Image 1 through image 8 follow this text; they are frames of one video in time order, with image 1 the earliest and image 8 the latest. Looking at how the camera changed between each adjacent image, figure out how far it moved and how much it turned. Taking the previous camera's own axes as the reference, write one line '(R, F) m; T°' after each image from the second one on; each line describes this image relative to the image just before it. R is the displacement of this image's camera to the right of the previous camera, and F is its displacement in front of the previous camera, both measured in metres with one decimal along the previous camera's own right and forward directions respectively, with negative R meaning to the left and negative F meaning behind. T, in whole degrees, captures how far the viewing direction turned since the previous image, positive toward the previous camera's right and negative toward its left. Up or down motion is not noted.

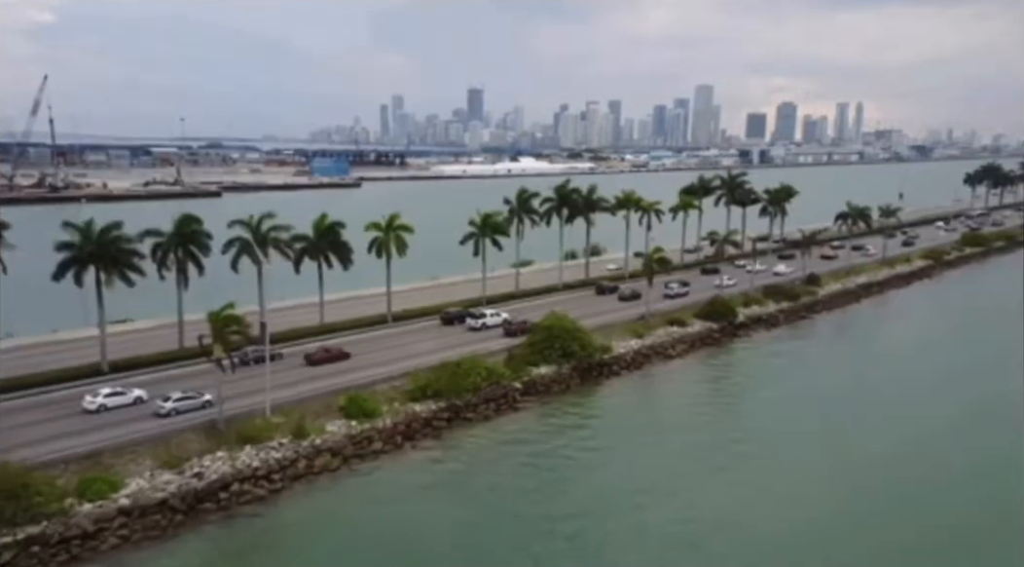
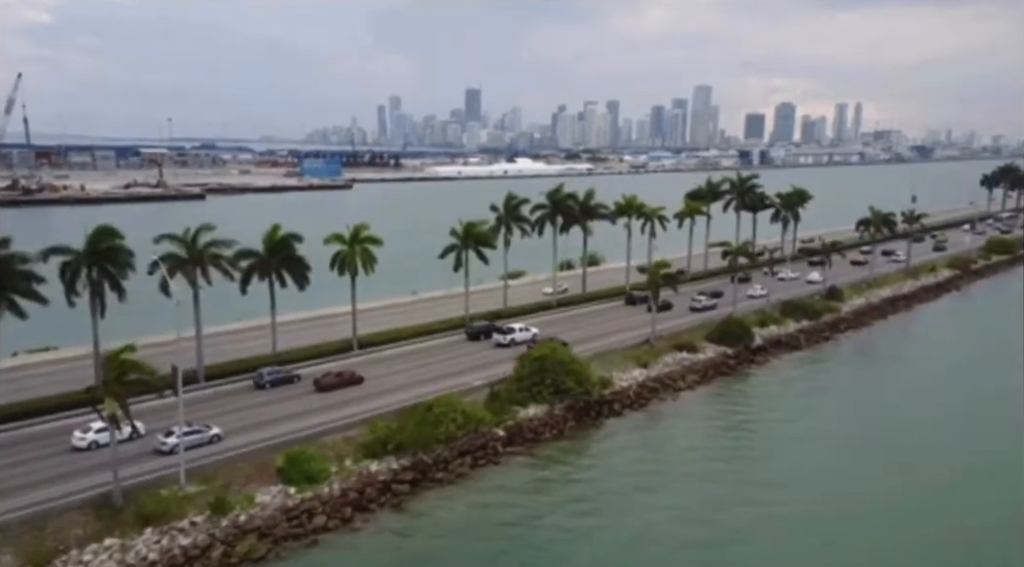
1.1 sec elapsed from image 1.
(+0.8, +7.5) m; 0°
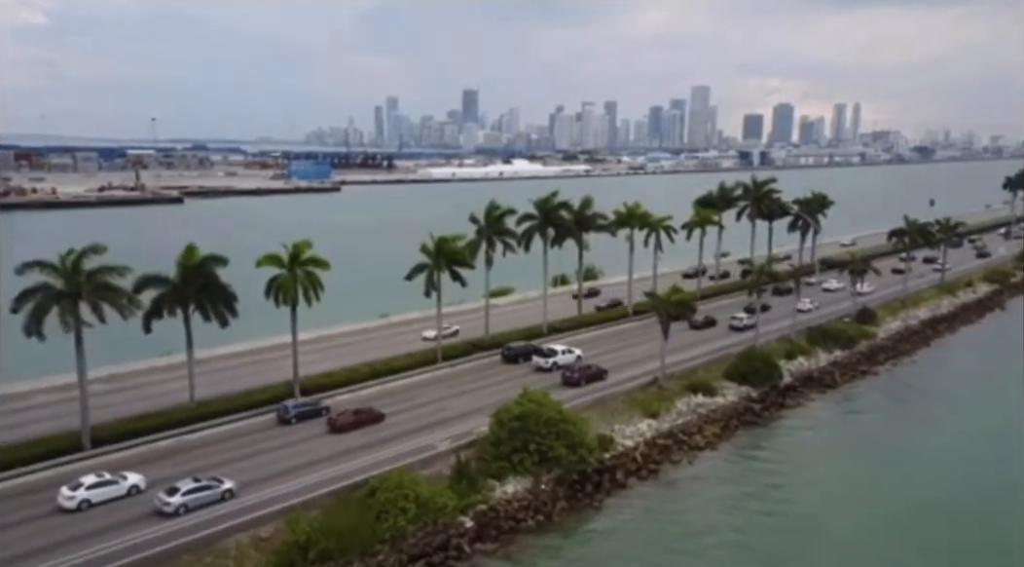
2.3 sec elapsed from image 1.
(+1.0, +9.2) m; 0°
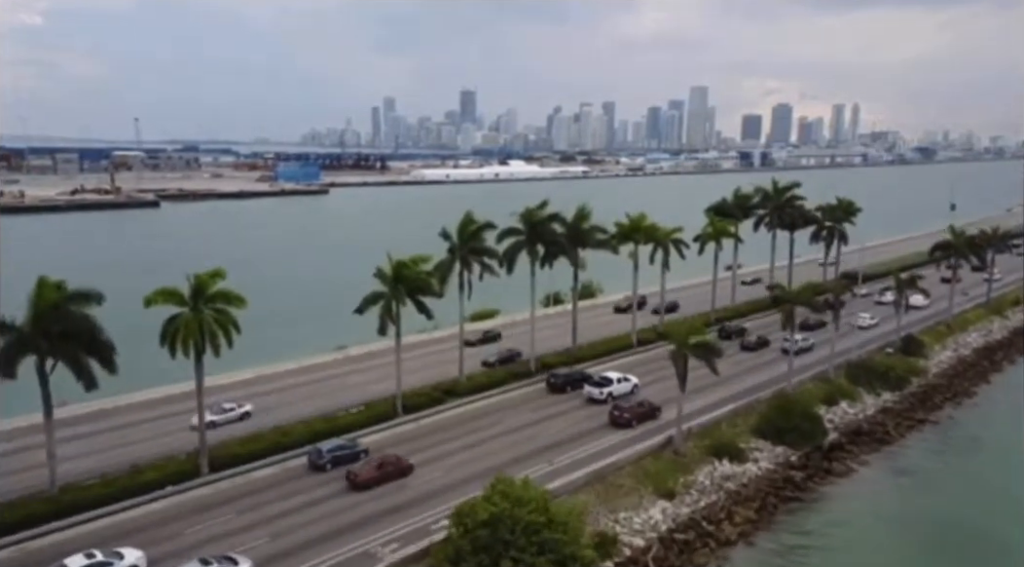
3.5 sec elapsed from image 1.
(+1.0, +9.2) m; 0°
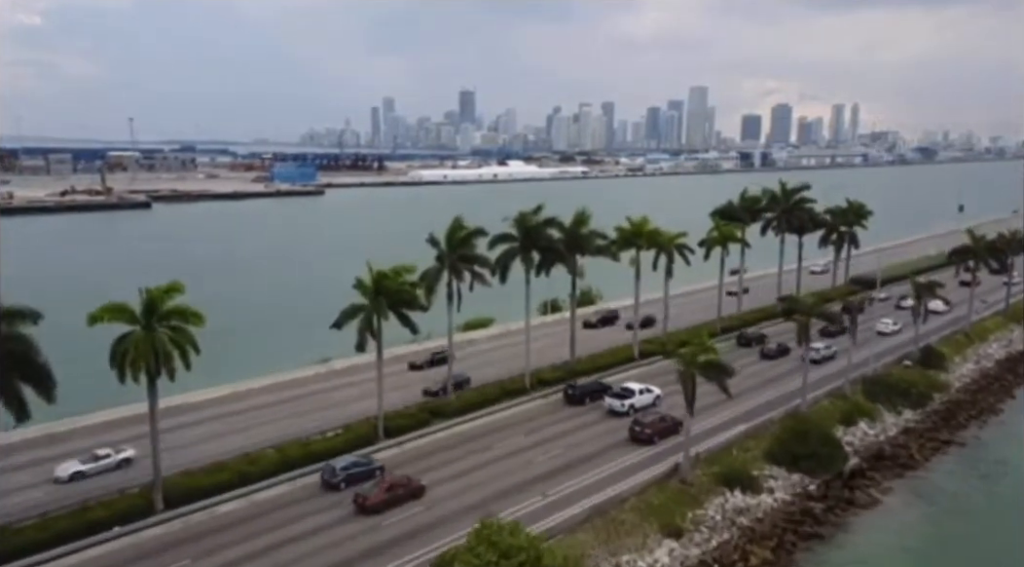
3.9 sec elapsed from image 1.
(+0.3, +3.1) m; 0°
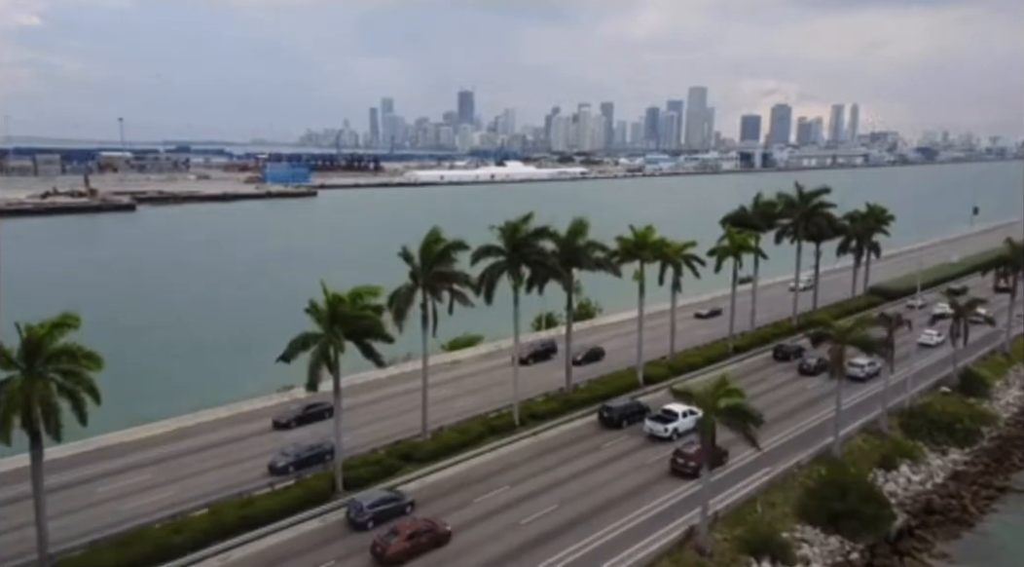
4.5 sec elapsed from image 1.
(+0.6, +5.5) m; 0°
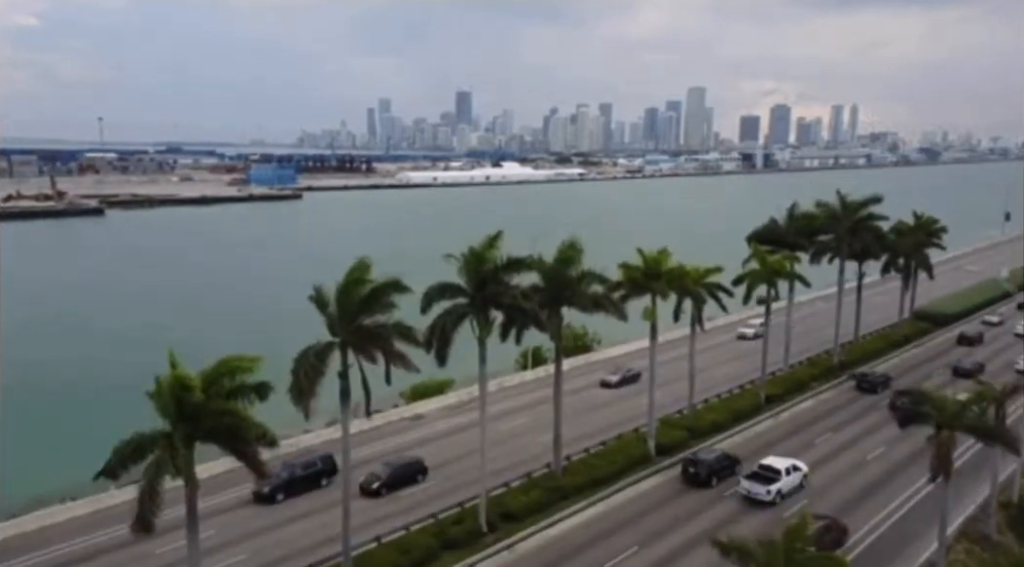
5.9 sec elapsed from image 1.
(+1.1, +10.2) m; 0°
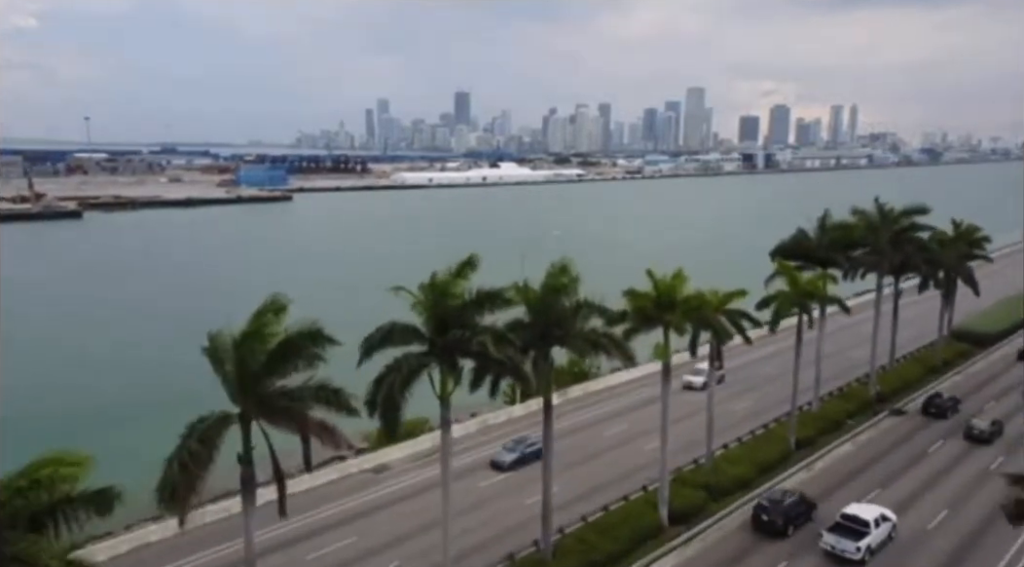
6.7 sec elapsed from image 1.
(+0.7, +6.3) m; 0°
